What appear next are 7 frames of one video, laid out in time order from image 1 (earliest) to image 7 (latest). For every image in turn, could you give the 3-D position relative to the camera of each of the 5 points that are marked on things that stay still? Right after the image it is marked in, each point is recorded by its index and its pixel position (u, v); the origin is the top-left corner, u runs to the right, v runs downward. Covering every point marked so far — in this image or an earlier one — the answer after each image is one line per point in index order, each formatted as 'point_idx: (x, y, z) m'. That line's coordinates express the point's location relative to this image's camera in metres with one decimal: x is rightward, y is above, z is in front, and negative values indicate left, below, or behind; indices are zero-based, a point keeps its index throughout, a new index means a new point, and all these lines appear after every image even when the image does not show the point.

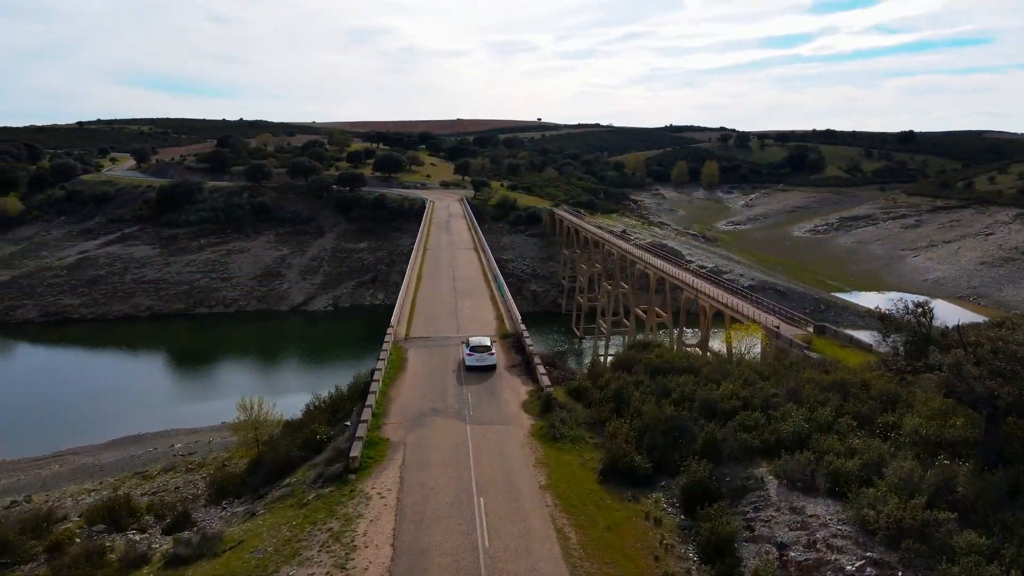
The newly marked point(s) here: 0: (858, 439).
0: (+4.3, -1.9, +7.8) m
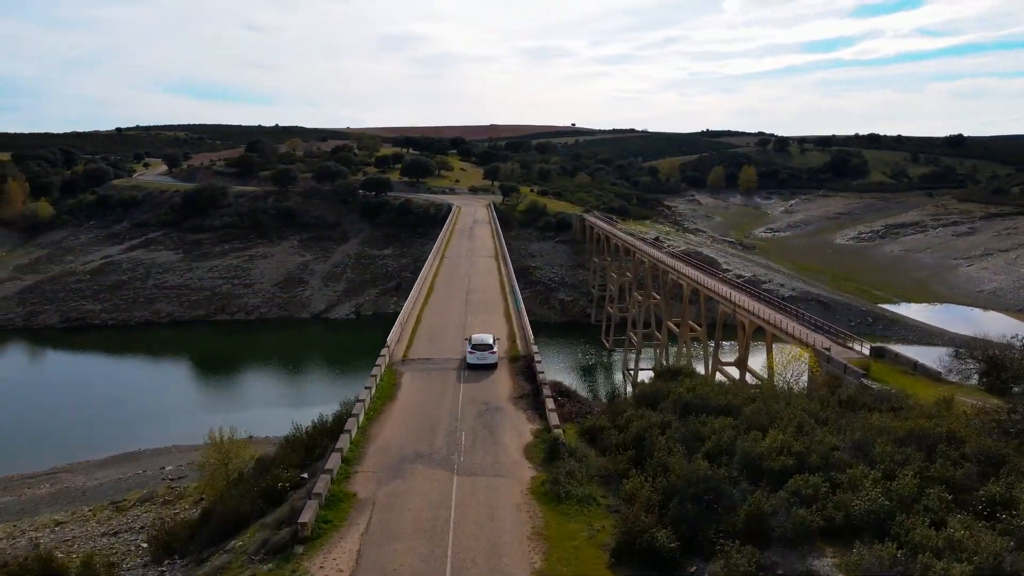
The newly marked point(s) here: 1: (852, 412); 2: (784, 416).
0: (+4.2, -2.2, +5.8) m
1: (+5.6, -2.1, +10.1) m
2: (+4.0, -2.0, +9.1) m
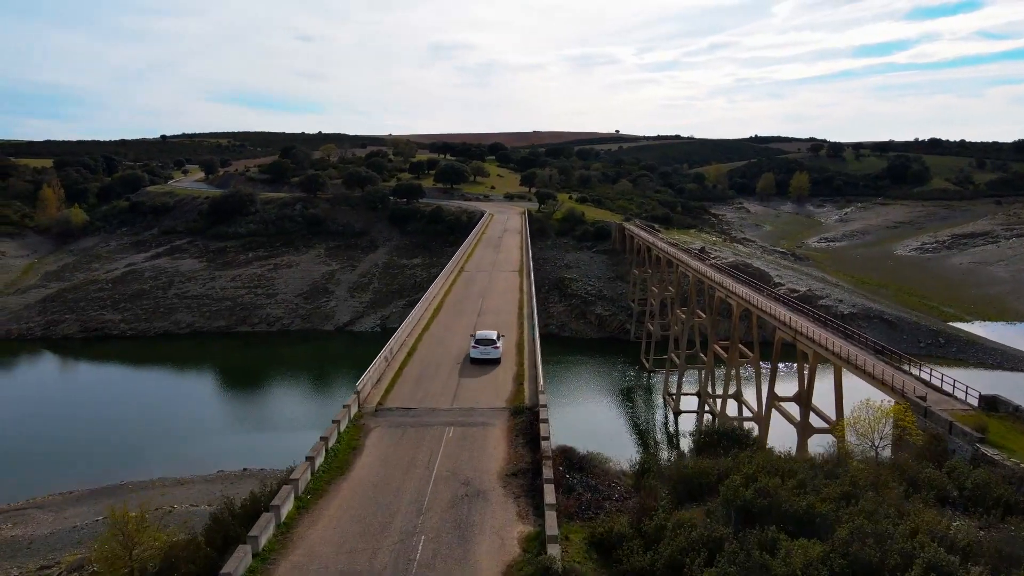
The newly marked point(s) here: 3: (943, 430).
0: (+3.7, -2.7, +2.7) m
1: (+5.4, -2.6, +6.9) m
2: (+3.7, -2.5, +6.0) m
3: (+7.5, -2.5, +10.9) m
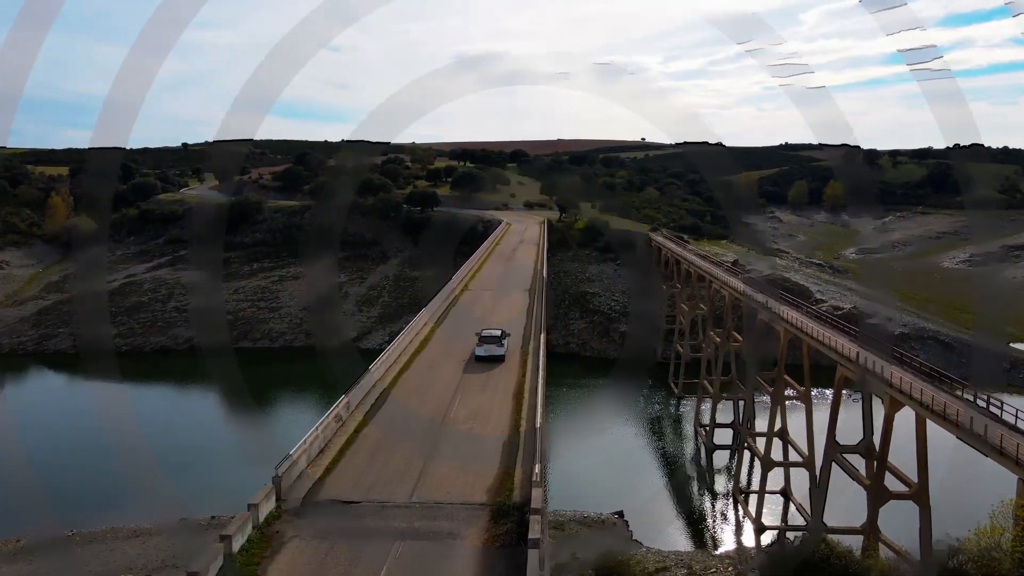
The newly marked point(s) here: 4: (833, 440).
0: (+3.2, -3.2, -0.5) m
1: (+5.0, -3.2, +3.7) m
2: (+3.3, -3.0, +2.8) m
3: (+7.4, -3.1, +7.6) m
4: (+8.3, -3.8, +16.1) m
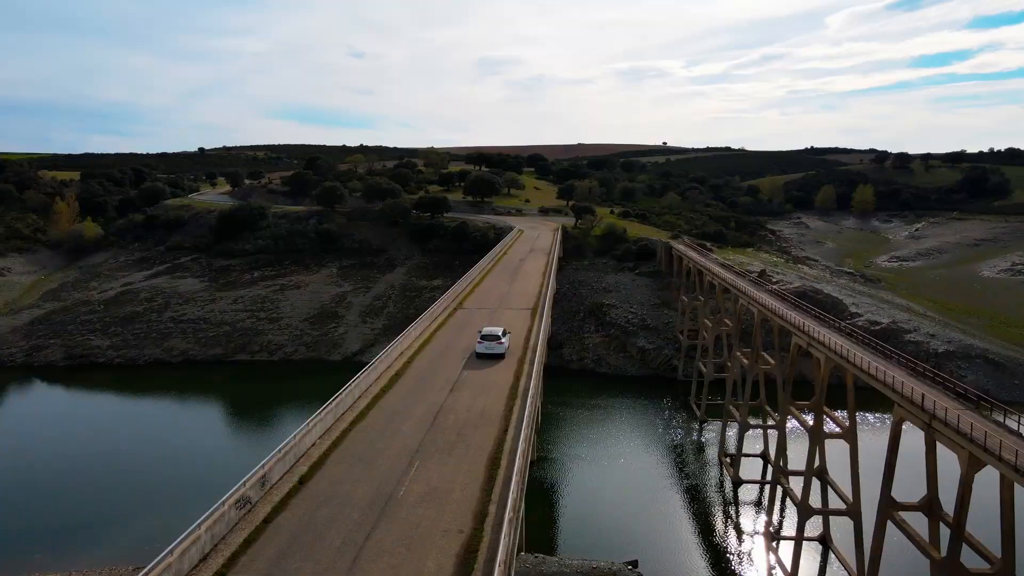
0: (+2.5, -3.6, -2.9) m
1: (+4.5, -3.6, +1.1) m
2: (+2.7, -3.4, +0.3) m
3: (+6.9, -3.6, +5.0) m
4: (+8.1, -4.4, +13.5) m
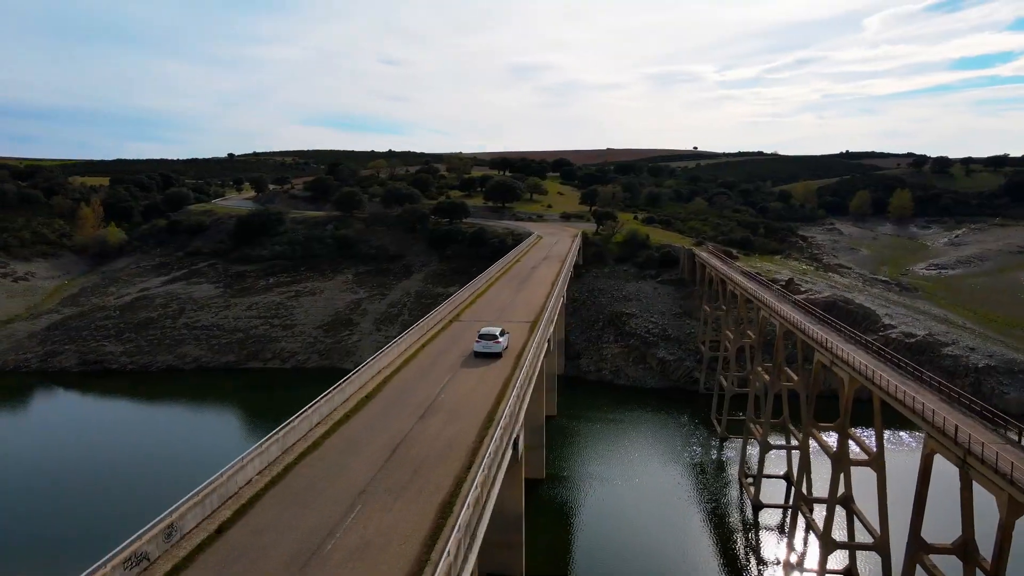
0: (+1.5, -3.8, -4.0) m
1: (+3.7, -3.8, 0.0) m
2: (+1.9, -3.6, -0.8) m
3: (+6.3, -3.9, +3.7) m
4: (+7.9, -4.8, +12.1) m
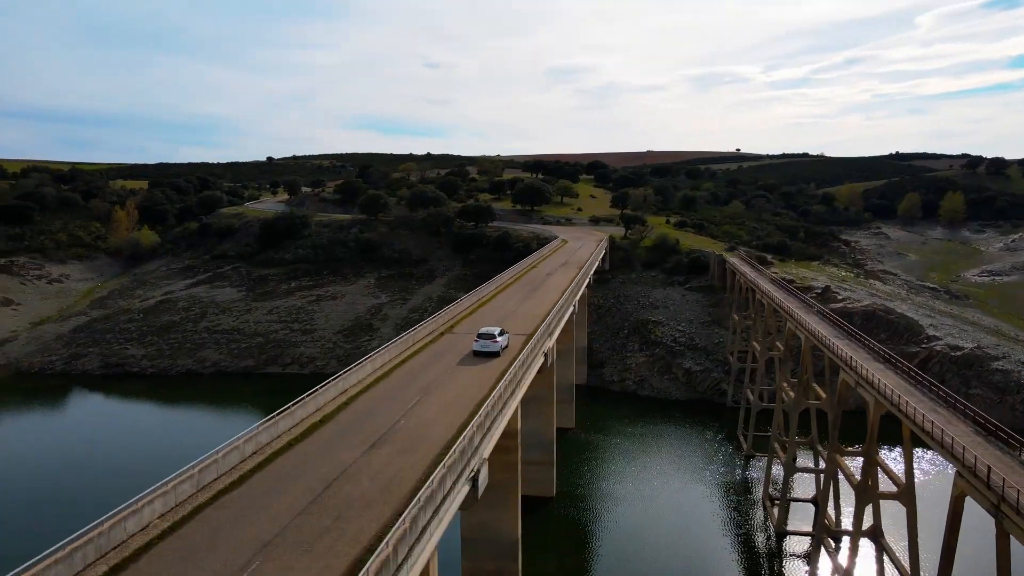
0: (+0.2, -4.0, -5.0) m
1: (+2.6, -4.1, -1.2) m
2: (+0.8, -3.9, -1.8) m
3: (+5.4, -4.1, +2.4) m
4: (+7.5, -5.1, +10.7) m
